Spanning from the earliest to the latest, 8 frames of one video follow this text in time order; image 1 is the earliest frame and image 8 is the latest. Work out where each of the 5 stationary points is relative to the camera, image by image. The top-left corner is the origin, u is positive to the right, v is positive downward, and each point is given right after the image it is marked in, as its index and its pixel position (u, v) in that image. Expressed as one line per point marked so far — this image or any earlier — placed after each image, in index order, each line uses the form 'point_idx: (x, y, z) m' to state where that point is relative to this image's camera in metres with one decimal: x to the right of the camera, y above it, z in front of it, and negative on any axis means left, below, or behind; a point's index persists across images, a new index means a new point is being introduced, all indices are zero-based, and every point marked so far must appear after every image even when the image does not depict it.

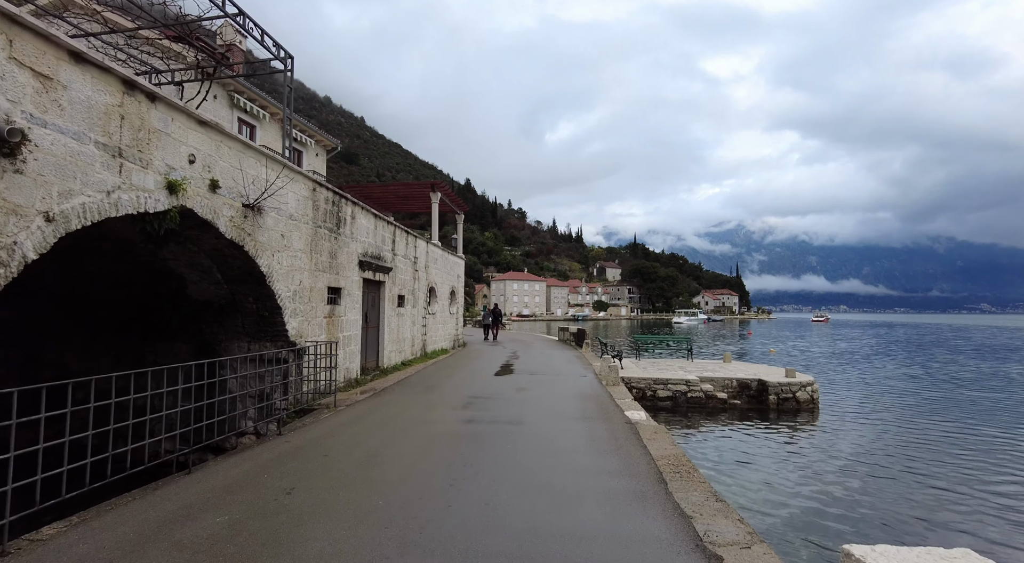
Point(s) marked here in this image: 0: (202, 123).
0: (-3.6, +1.8, +6.4) m
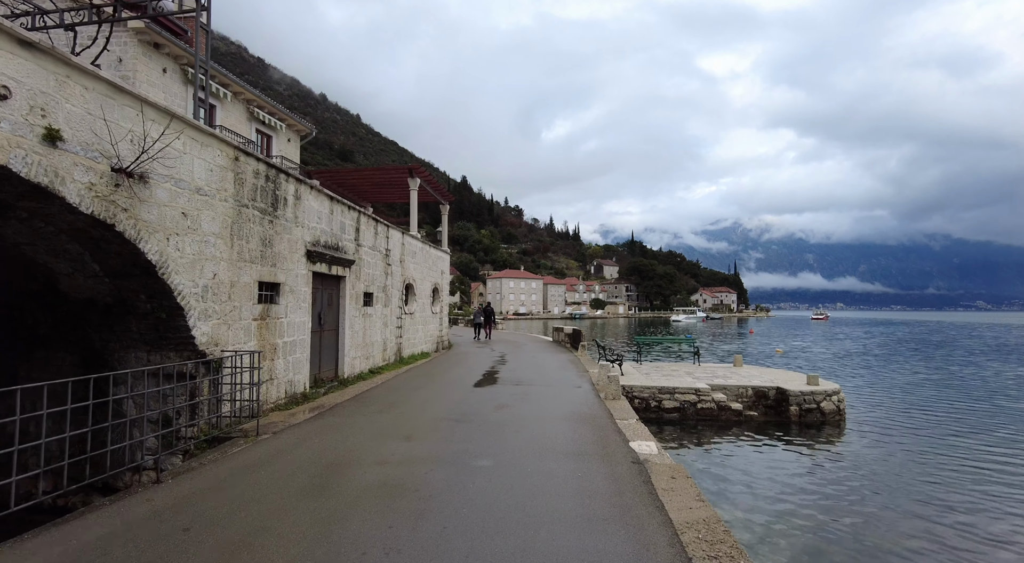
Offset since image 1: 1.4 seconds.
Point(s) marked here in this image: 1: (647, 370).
0: (-3.9, +1.9, +4.4) m
1: (+3.9, -2.6, +16.0) m
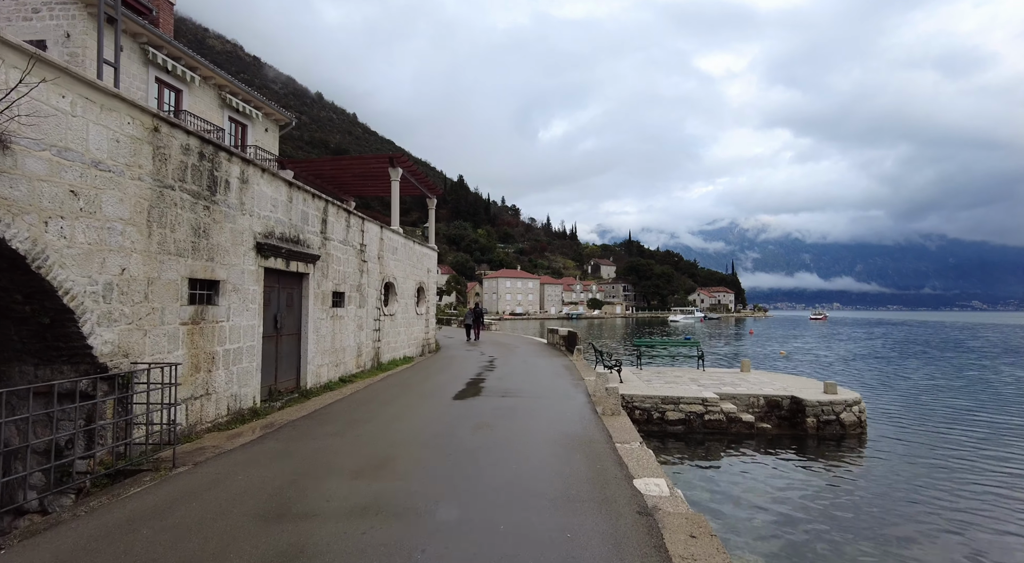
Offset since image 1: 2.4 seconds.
0: (-4.2, +2.0, +3.1) m
1: (+3.6, -2.6, +14.7) m
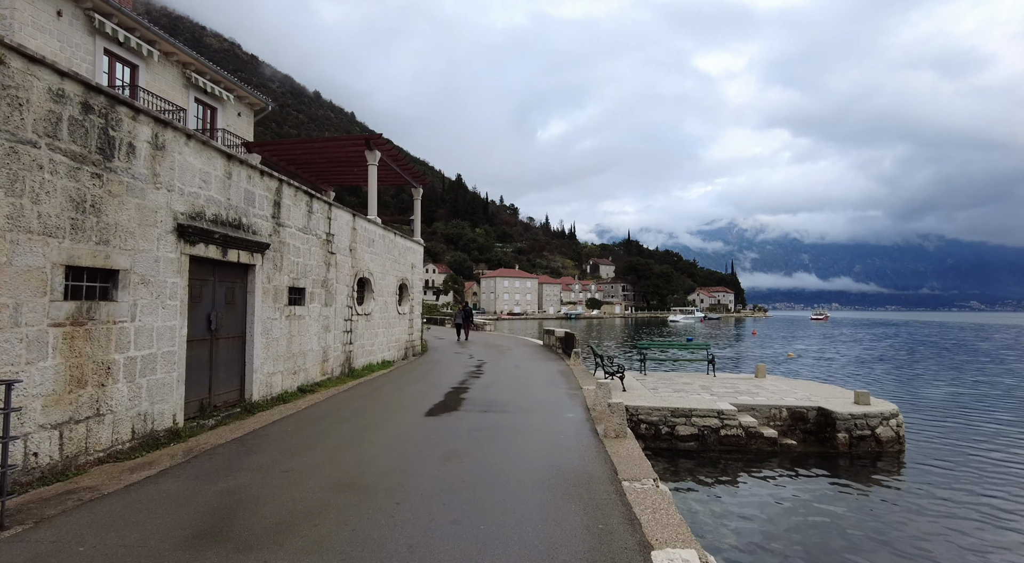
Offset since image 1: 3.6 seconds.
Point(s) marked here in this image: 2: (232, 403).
0: (-4.4, +2.1, +1.5) m
1: (+3.4, -2.5, +13.2) m
2: (-4.2, -1.8, +8.3) m
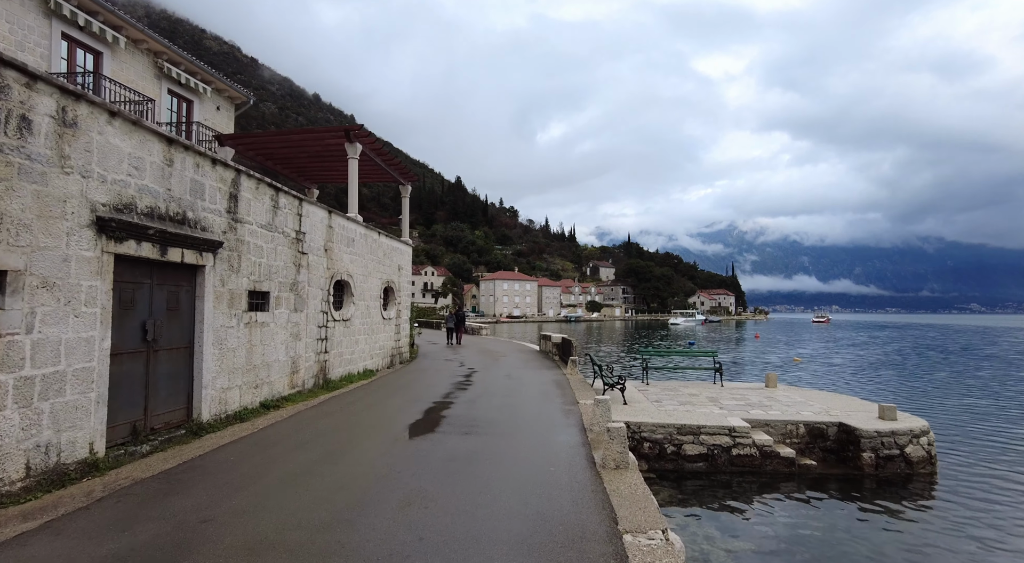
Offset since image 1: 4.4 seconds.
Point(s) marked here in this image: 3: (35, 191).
0: (-4.6, +2.1, +0.5) m
1: (+3.2, -2.5, +12.1) m
2: (-4.4, -1.9, +7.2) m
3: (-4.3, +0.8, +5.0) m
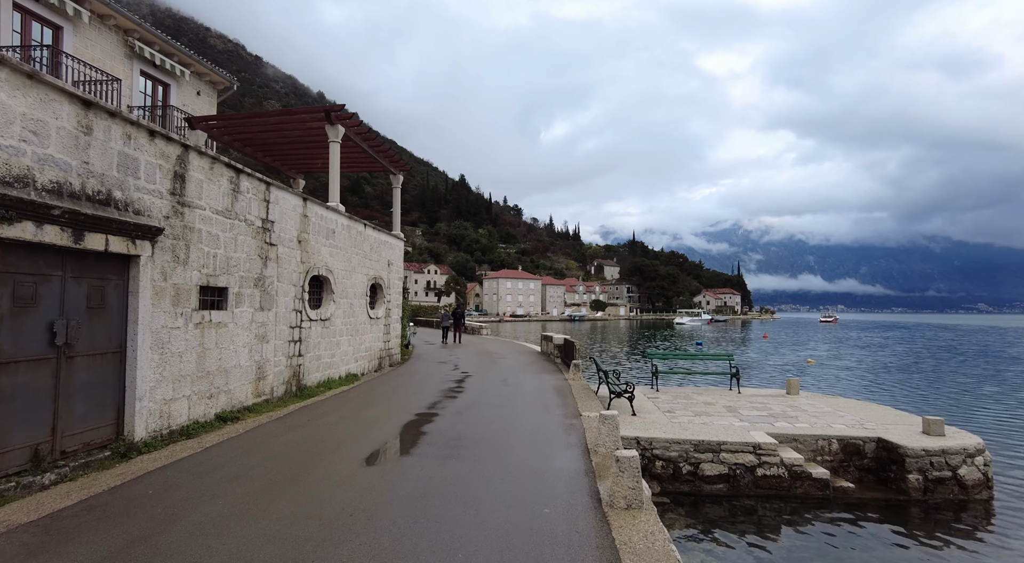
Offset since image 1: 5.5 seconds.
0: (-4.7, +2.1, -0.7) m
1: (+3.1, -2.5, +10.9) m
2: (-4.5, -1.8, +6.1) m
3: (-4.4, +0.9, +3.9) m
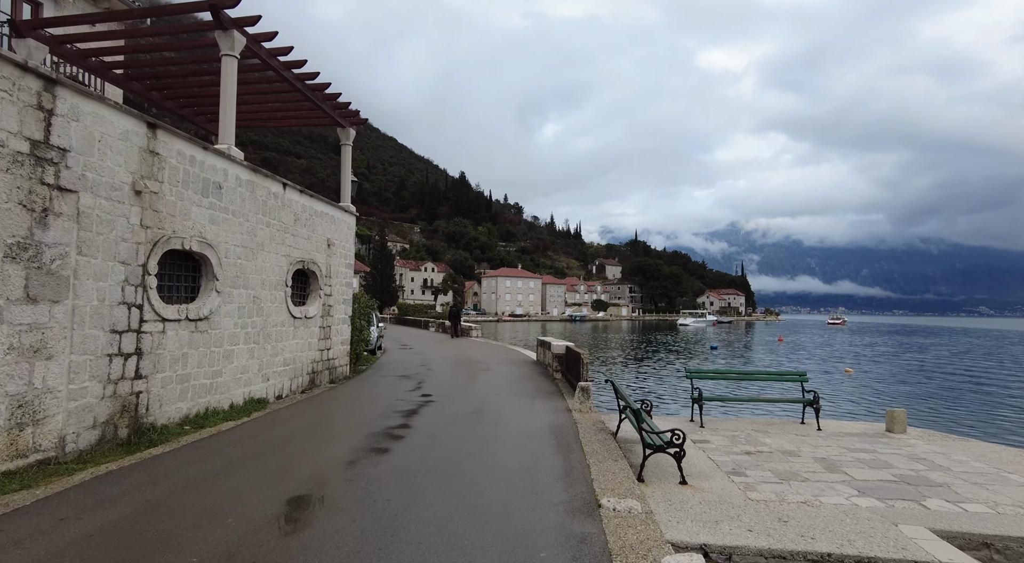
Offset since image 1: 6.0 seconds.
0: (-5.1, +2.4, -4.6) m
1: (+2.7, -2.2, +6.9) m
2: (-4.9, -1.5, +2.1) m
3: (-4.8, +1.2, -0.1) m
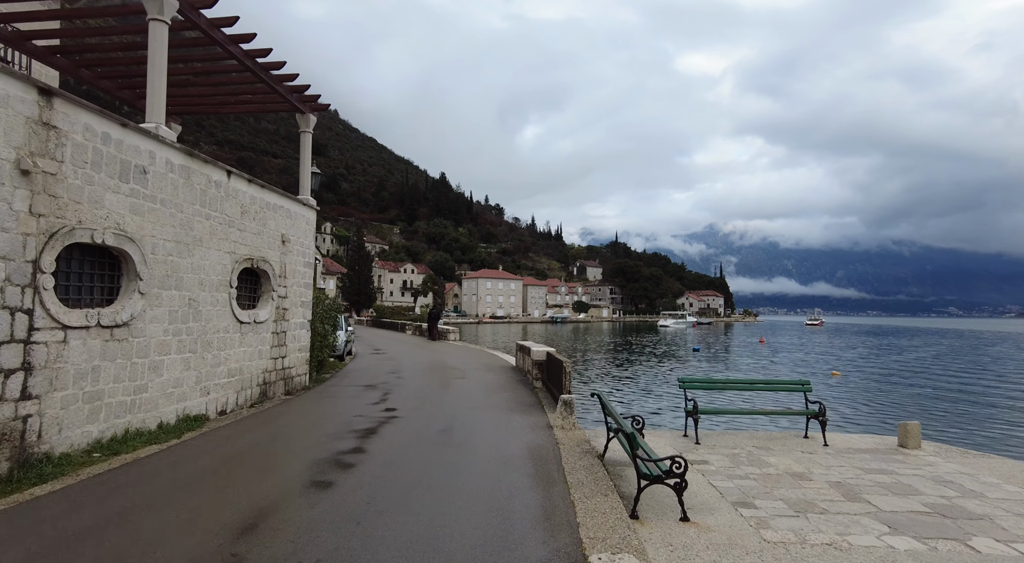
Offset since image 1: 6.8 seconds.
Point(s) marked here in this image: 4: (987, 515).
0: (-5.0, +2.4, -5.8) m
1: (+2.4, -2.2, +6.0) m
2: (-5.0, -1.5, +0.9) m
3: (-4.8, +1.2, -1.3) m
4: (+4.6, -2.3, +5.2) m
